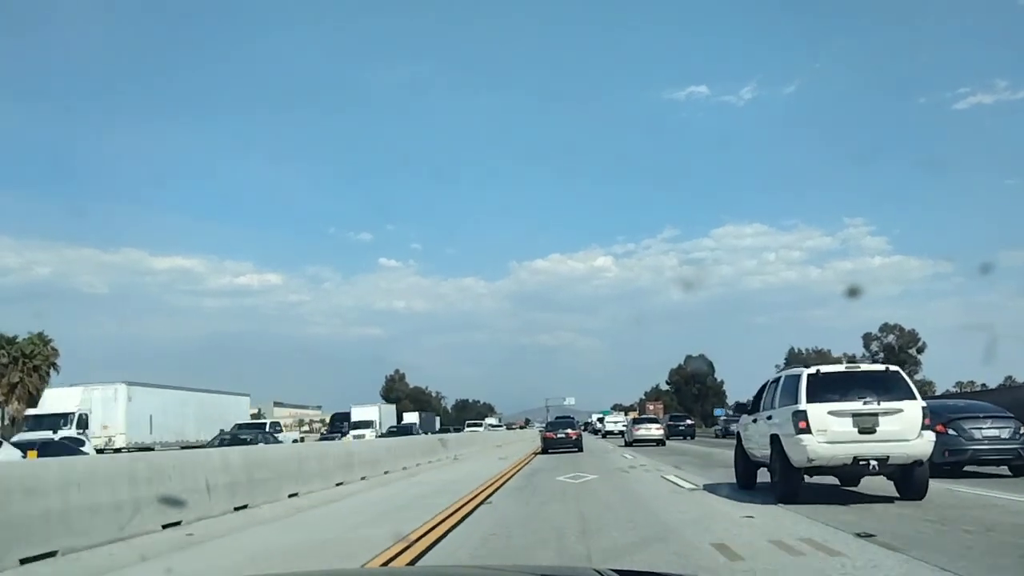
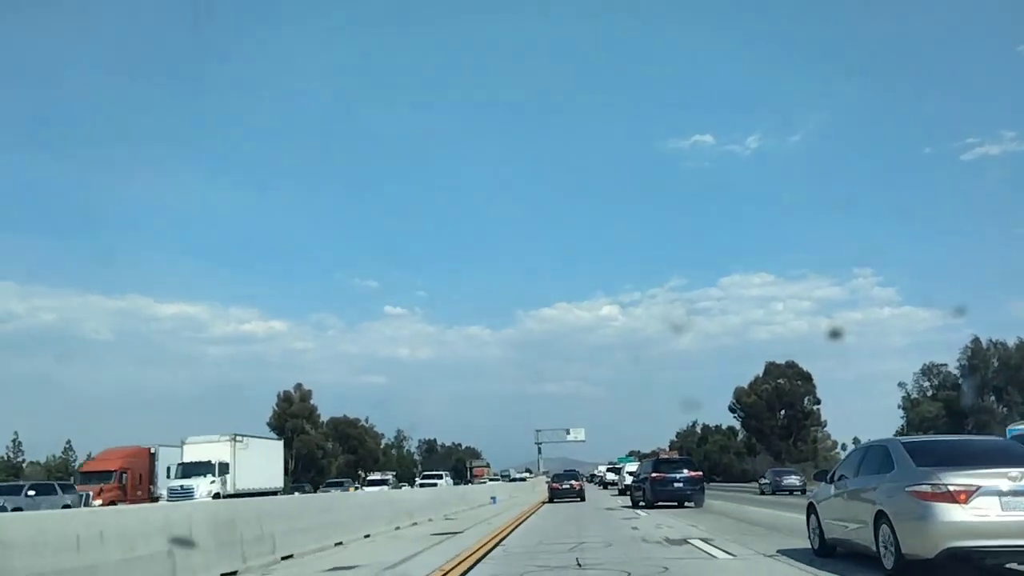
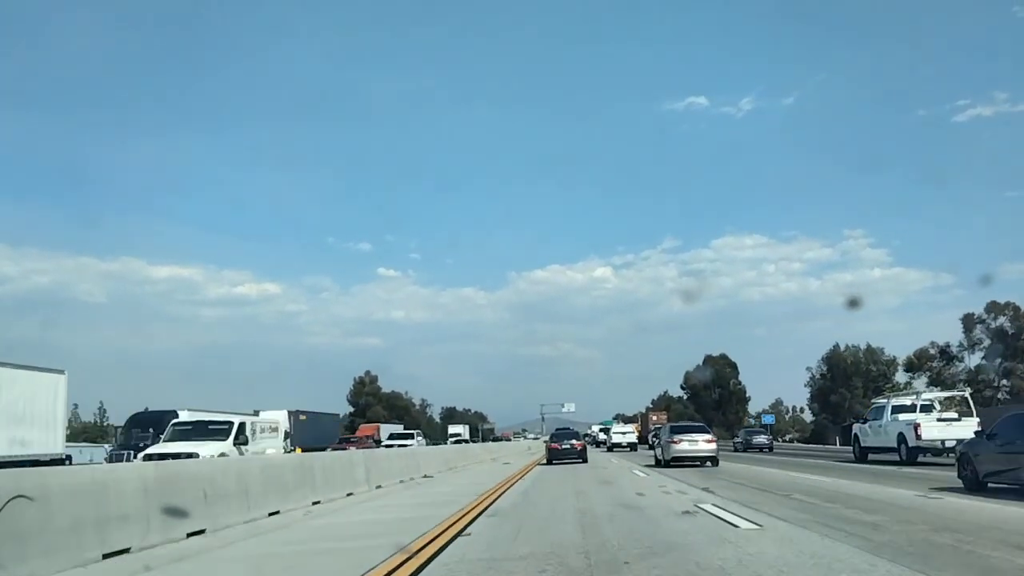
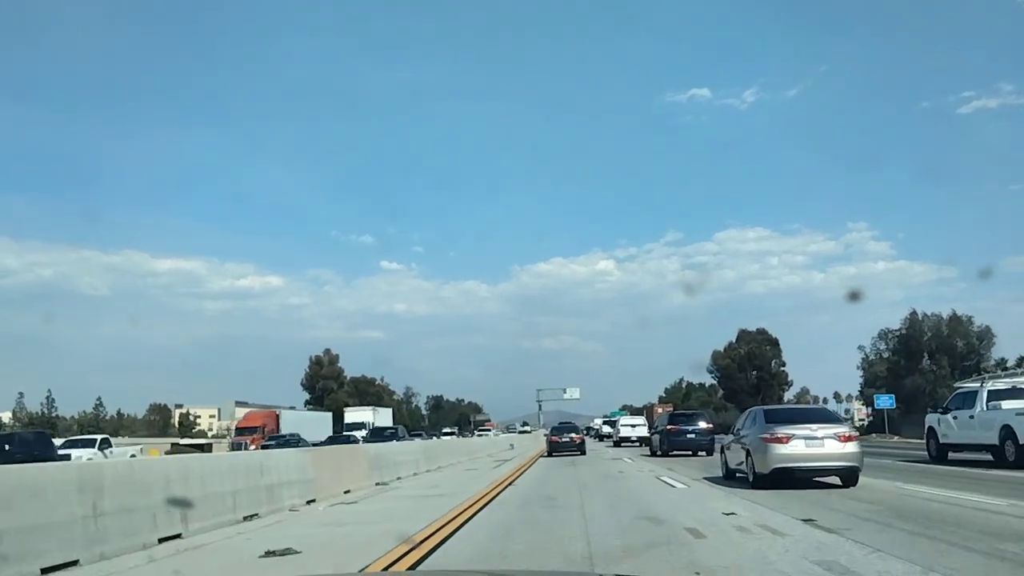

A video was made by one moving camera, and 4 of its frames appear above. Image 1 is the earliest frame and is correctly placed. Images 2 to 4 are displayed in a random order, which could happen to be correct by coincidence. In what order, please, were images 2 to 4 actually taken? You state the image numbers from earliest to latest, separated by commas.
3, 4, 2
